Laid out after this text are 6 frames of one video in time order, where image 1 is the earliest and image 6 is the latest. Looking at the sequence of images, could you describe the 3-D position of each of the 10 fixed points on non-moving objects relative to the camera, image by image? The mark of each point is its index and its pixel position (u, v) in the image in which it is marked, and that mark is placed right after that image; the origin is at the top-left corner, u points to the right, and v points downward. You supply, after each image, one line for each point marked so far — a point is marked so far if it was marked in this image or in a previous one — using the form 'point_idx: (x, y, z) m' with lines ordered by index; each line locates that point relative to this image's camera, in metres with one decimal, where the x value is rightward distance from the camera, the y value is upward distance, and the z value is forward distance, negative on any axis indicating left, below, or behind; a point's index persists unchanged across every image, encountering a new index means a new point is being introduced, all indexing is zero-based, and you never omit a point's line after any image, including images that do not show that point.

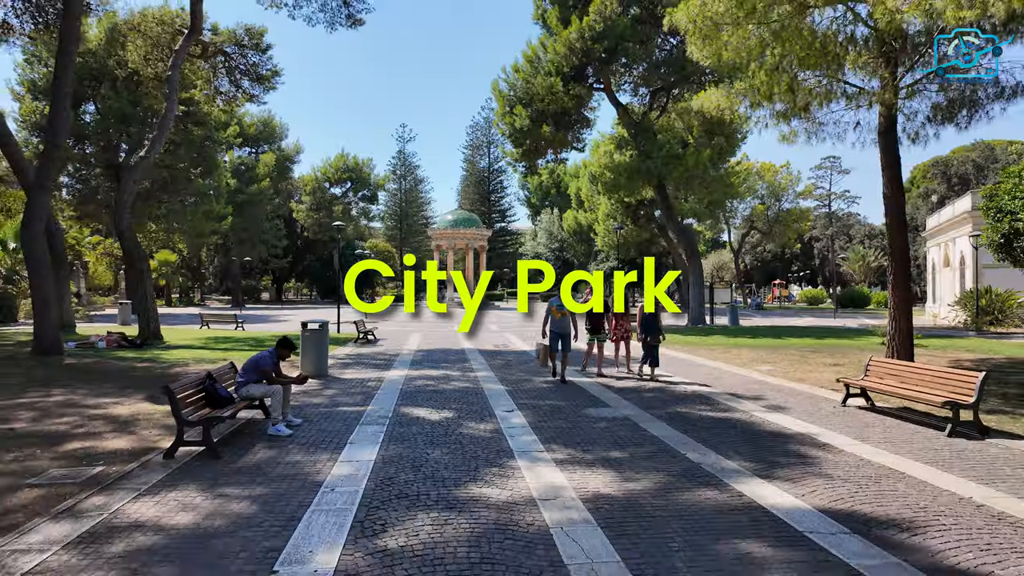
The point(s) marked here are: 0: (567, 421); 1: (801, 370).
0: (+0.7, -1.7, +7.4) m
1: (+5.8, -1.7, +12.1) m
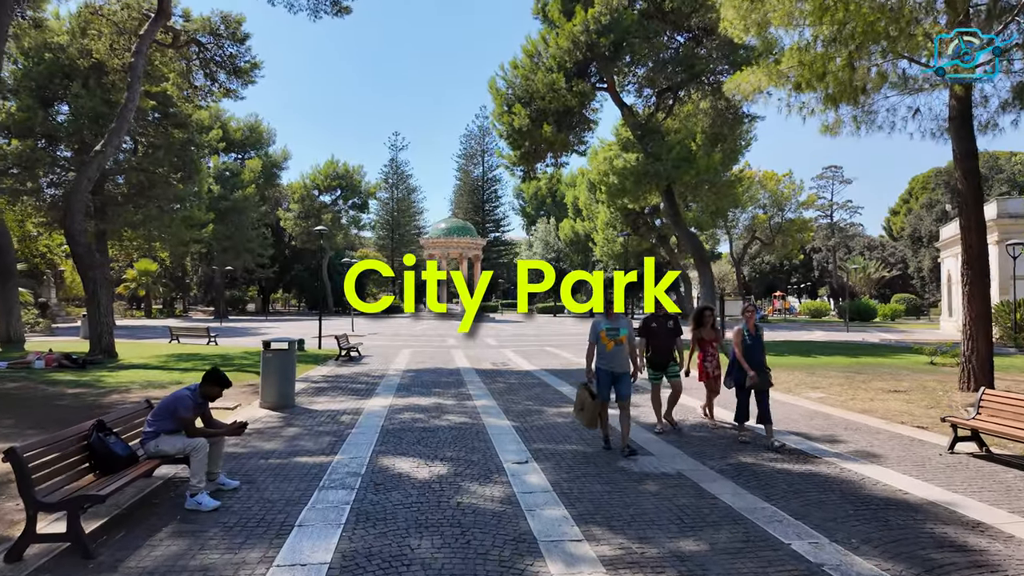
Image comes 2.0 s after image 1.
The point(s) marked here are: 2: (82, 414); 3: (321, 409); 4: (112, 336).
0: (+0.8, -1.8, +5.4) m
1: (+5.9, -1.9, +10.2) m
2: (-6.1, -1.8, +8.6) m
3: (-2.9, -1.9, +9.2) m
4: (-10.6, -1.3, +15.9) m
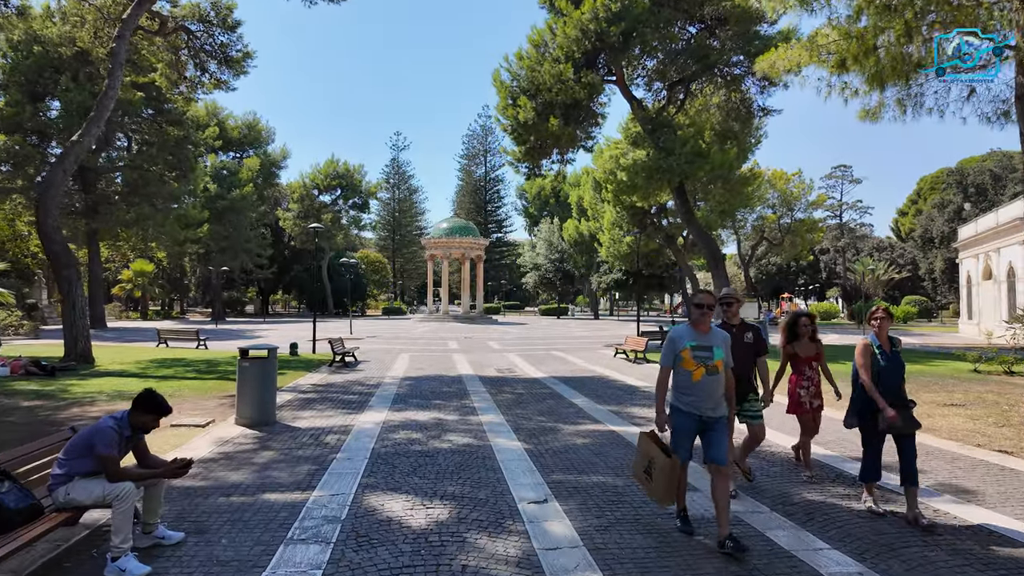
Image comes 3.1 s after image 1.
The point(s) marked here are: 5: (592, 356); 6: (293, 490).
0: (+1.0, -1.8, +4.3) m
1: (+6.1, -1.9, +9.0) m
2: (-6.0, -1.8, +7.5) m
3: (-2.8, -1.9, +8.0) m
4: (-10.5, -1.3, +14.8) m
5: (+2.5, -2.2, +18.9) m
6: (-1.9, -1.8, +5.3) m
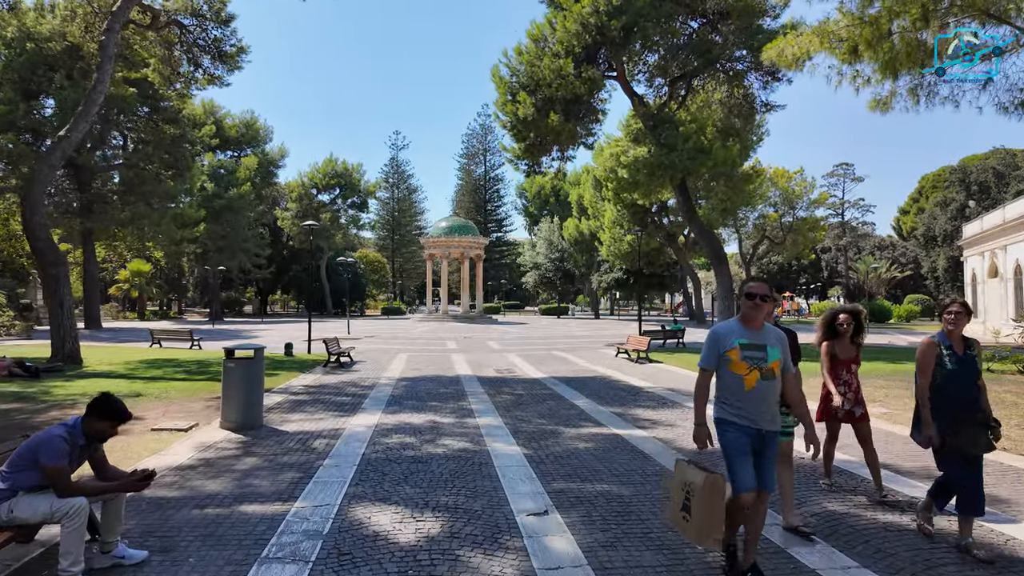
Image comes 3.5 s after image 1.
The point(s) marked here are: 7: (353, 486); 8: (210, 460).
0: (+1.0, -1.7, +3.9) m
1: (+6.1, -1.8, +8.7) m
2: (-6.0, -1.8, +7.1) m
3: (-2.8, -1.8, +7.6) m
4: (-10.5, -1.3, +14.4) m
5: (+2.5, -2.1, +18.5) m
6: (-2.0, -1.8, +4.9) m
7: (-1.4, -1.8, +5.3) m
8: (-3.1, -1.8, +6.1) m
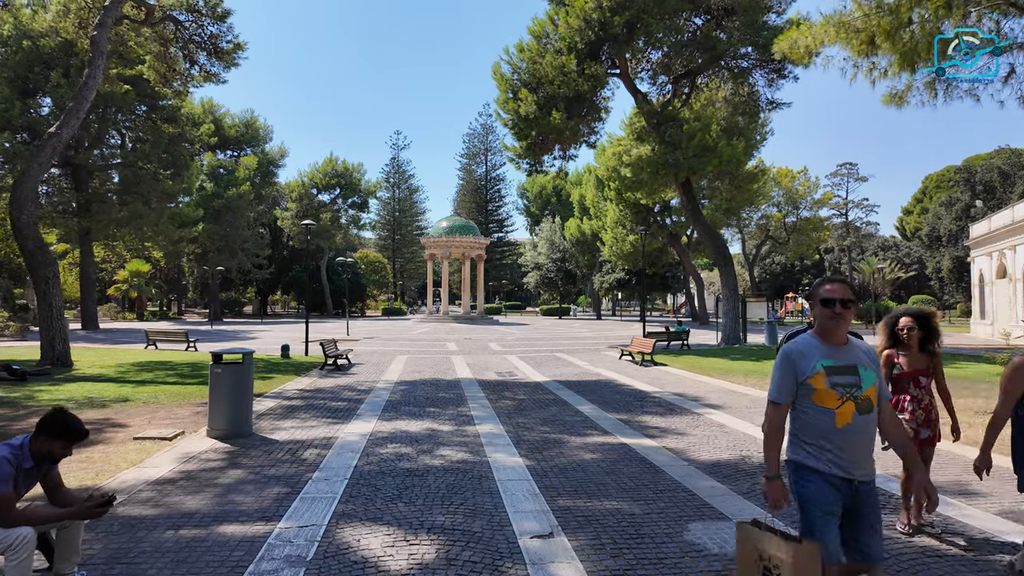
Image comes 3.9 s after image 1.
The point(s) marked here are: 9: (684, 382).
0: (+1.0, -1.7, +3.5) m
1: (+6.1, -1.8, +8.3) m
2: (-6.0, -1.8, +6.7) m
3: (-2.8, -1.8, +7.3) m
4: (-10.5, -1.3, +14.1) m
5: (+2.6, -2.1, +18.1) m
6: (-1.9, -1.8, +4.6) m
7: (-1.4, -1.8, +4.9) m
8: (-3.1, -1.8, +5.7) m
9: (+3.6, -1.9, +12.4) m
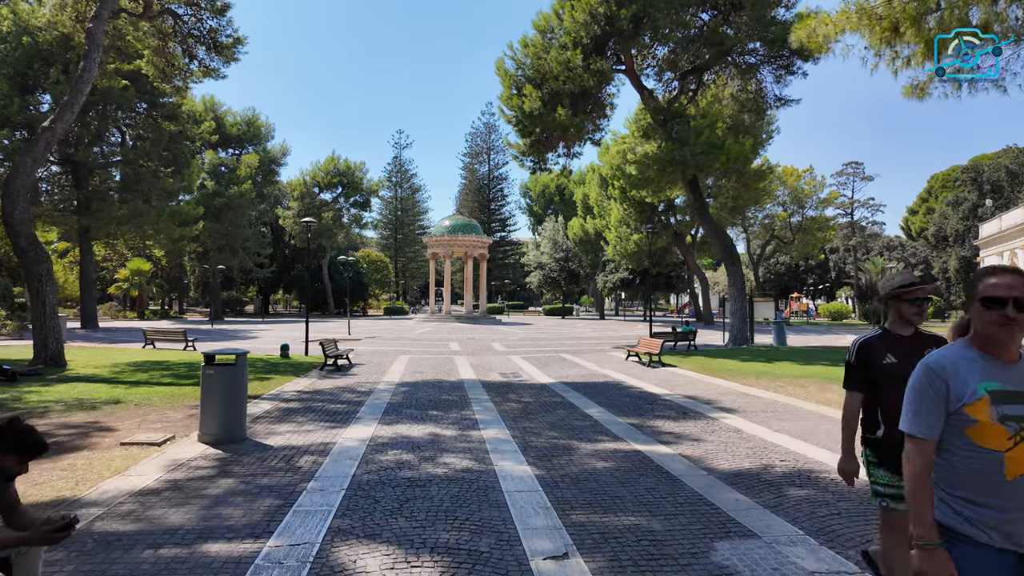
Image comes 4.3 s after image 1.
0: (+1.0, -1.7, +3.2) m
1: (+6.2, -1.8, +7.9) m
2: (-5.9, -1.7, +6.4) m
3: (-2.7, -1.8, +6.9) m
4: (-10.4, -1.3, +13.7) m
5: (+2.7, -2.1, +17.7) m
6: (-1.9, -1.7, +4.2) m
7: (-1.3, -1.8, +4.6) m
8: (-3.0, -1.7, +5.3) m
9: (+3.7, -1.9, +12.1) m
